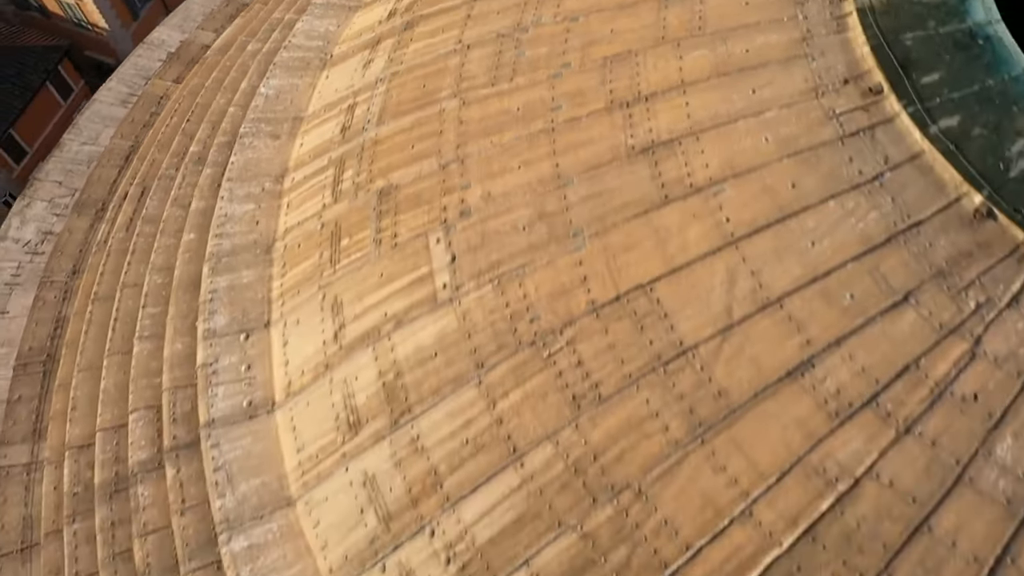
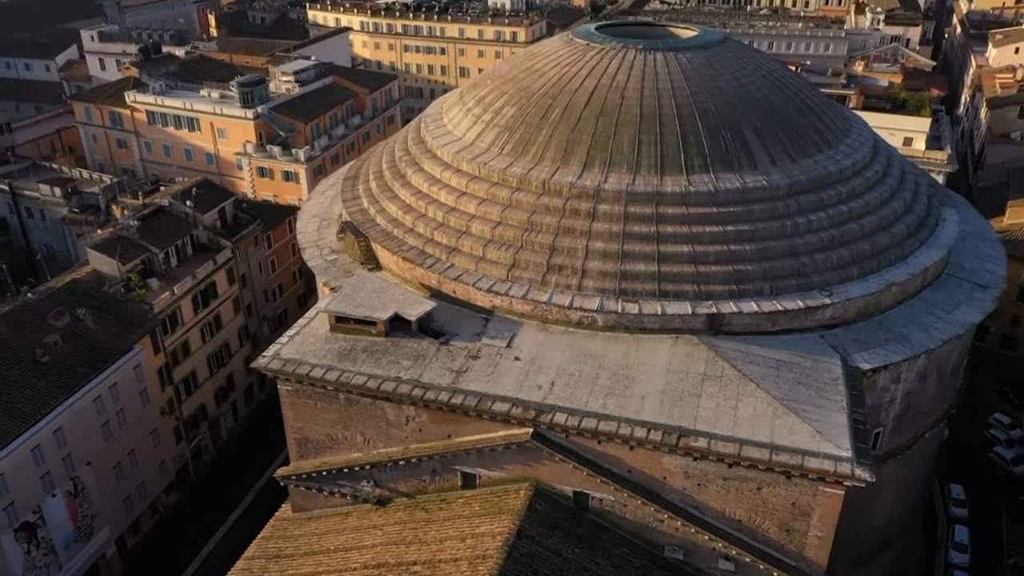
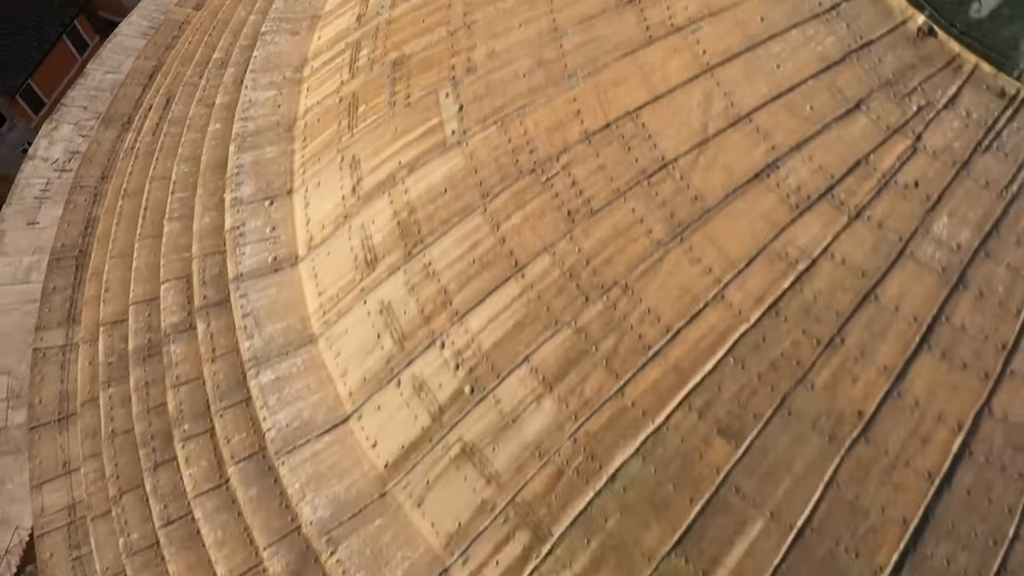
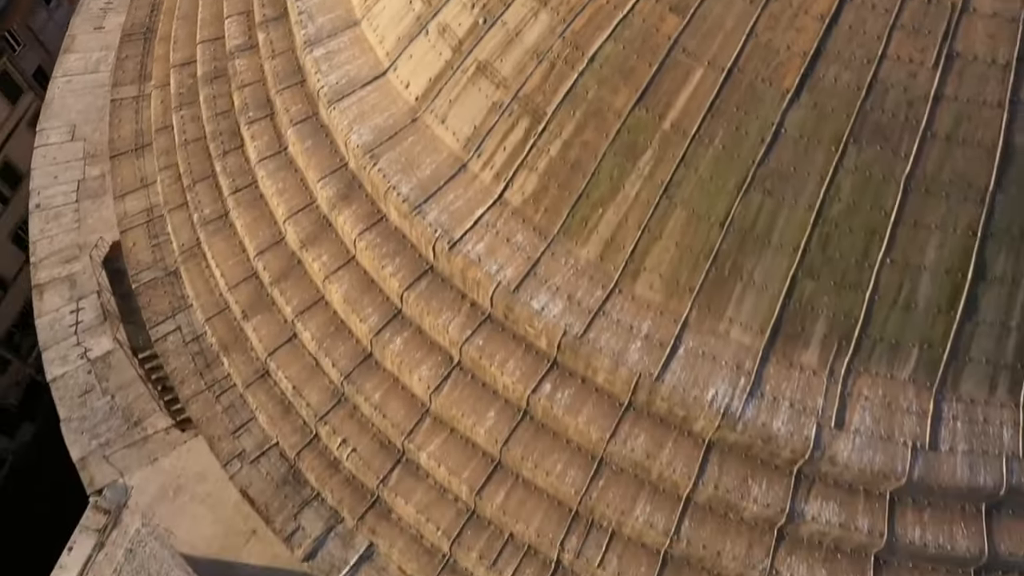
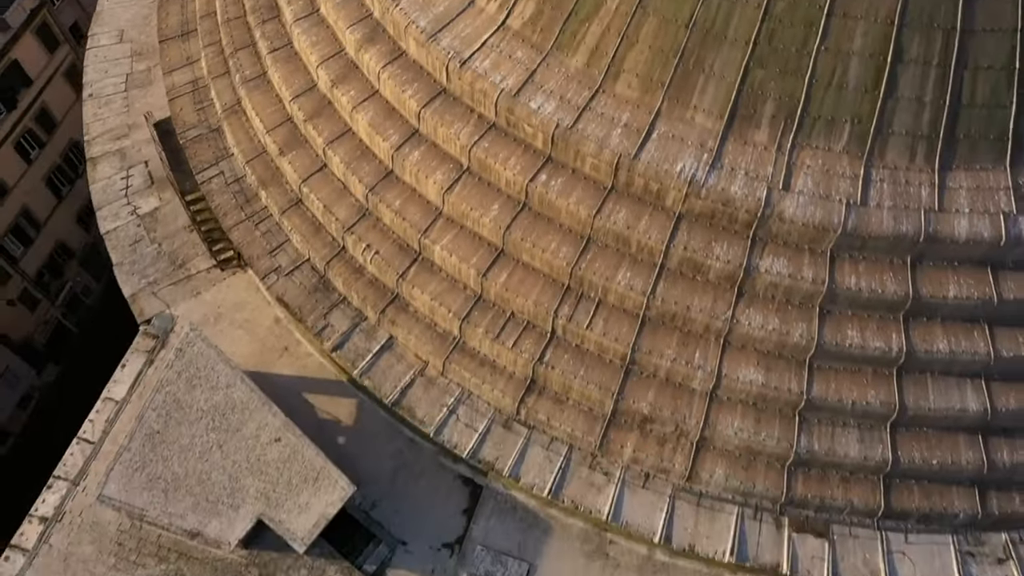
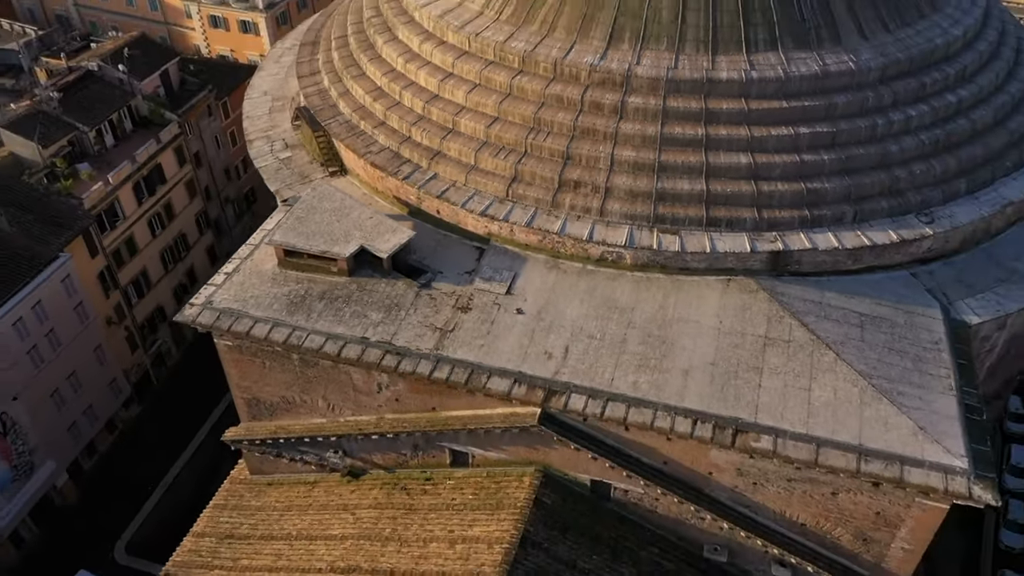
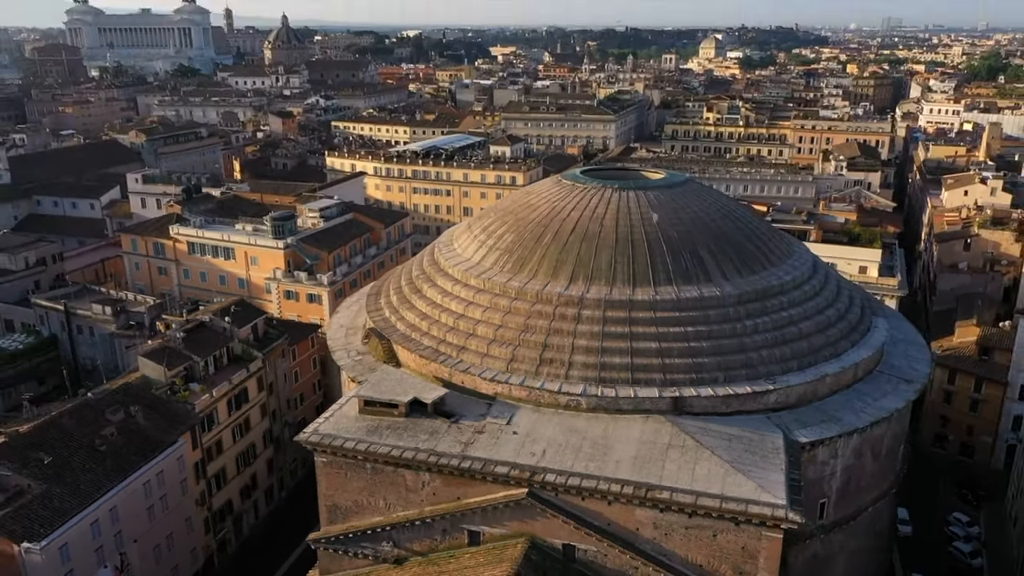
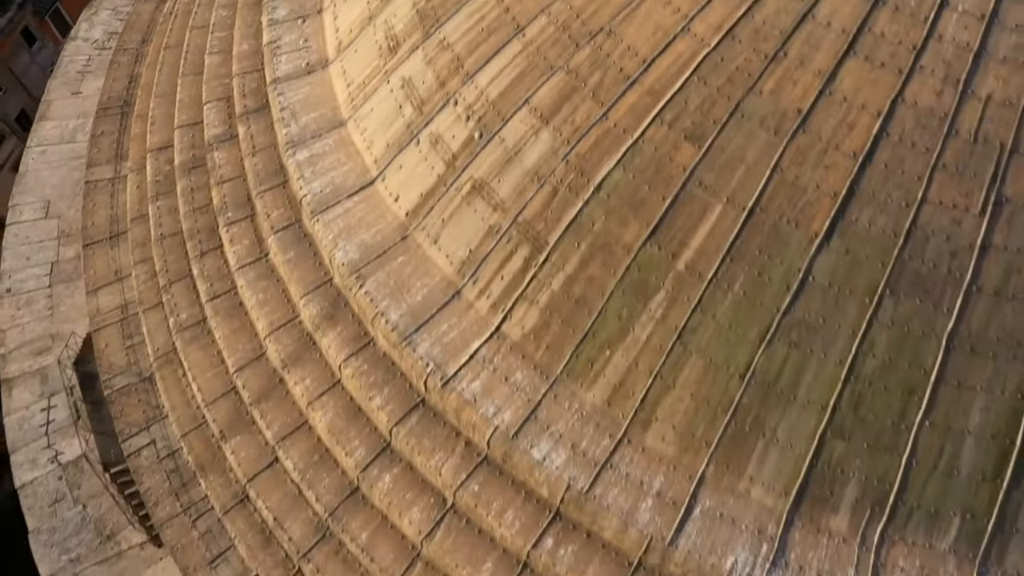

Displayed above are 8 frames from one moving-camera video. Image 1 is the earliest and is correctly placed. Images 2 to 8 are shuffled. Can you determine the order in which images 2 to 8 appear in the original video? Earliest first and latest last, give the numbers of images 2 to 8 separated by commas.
3, 8, 4, 5, 6, 2, 7
